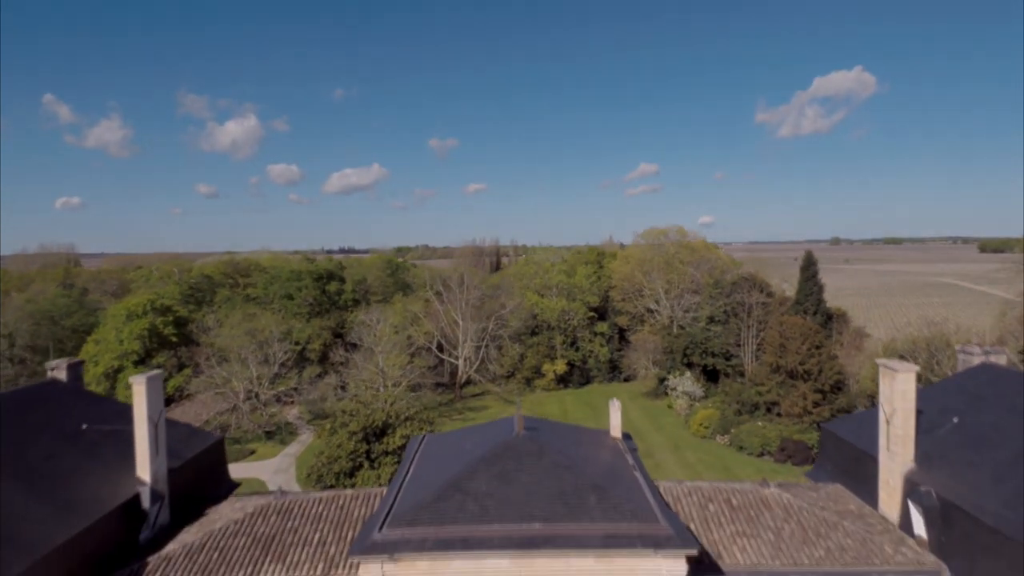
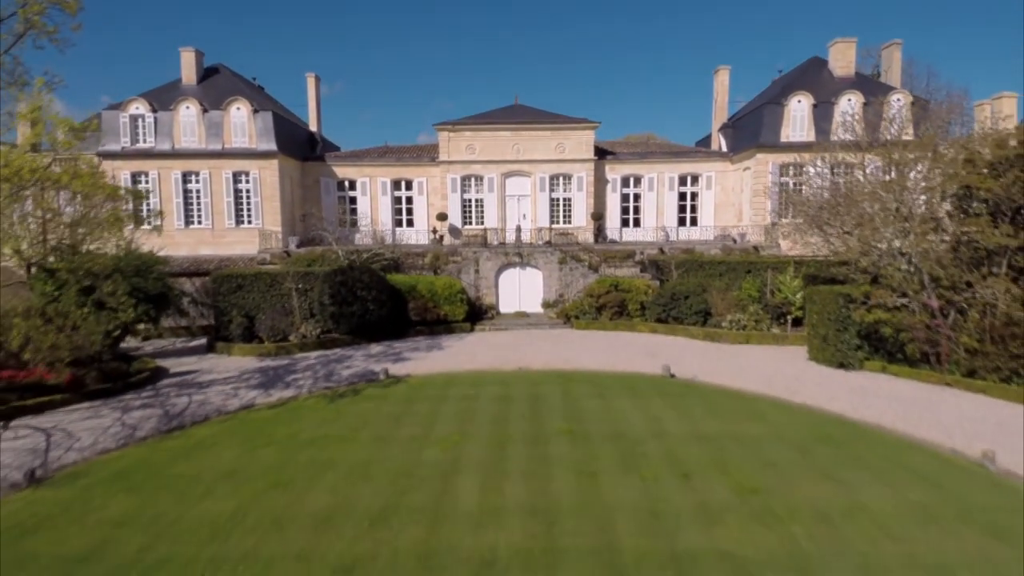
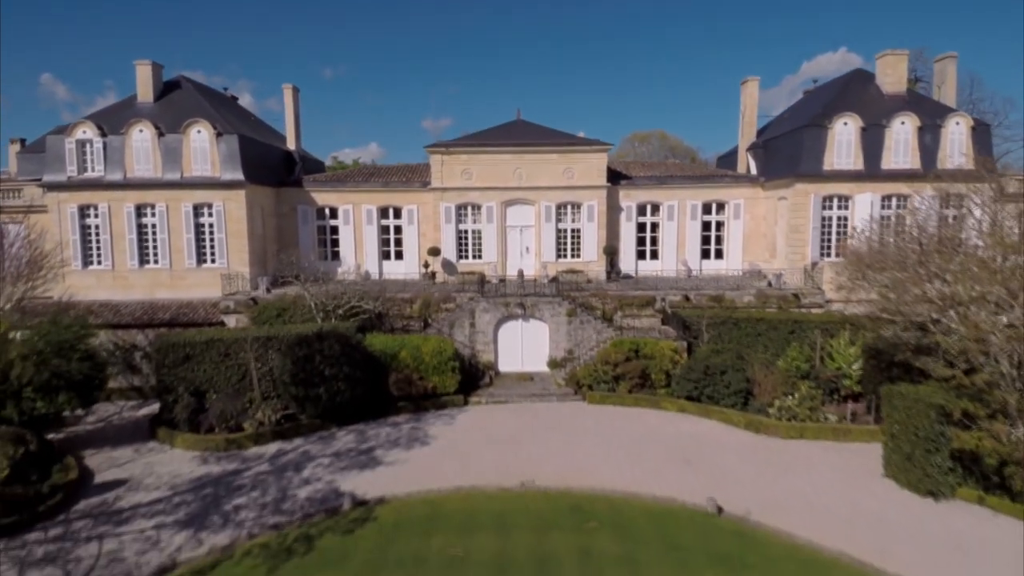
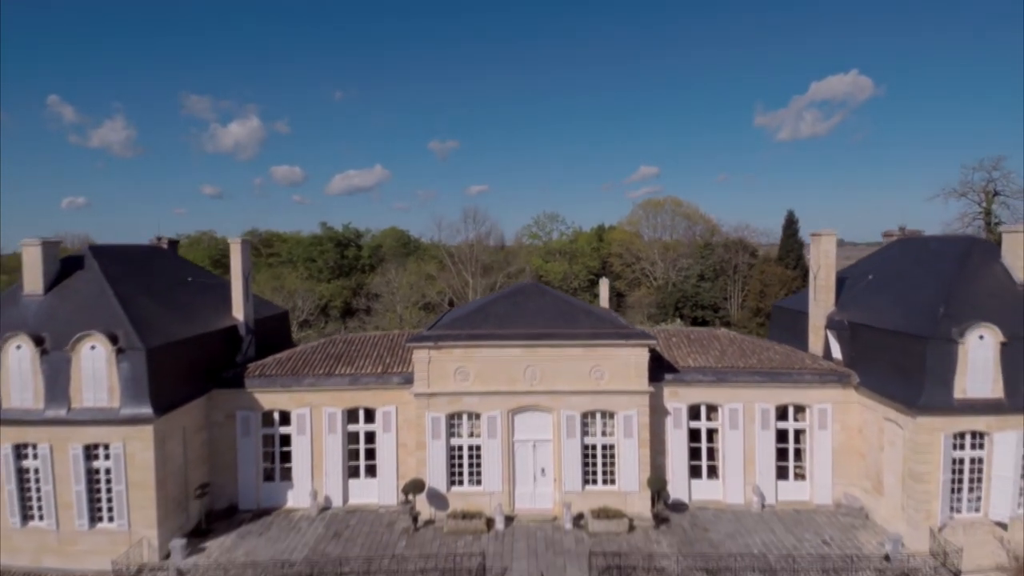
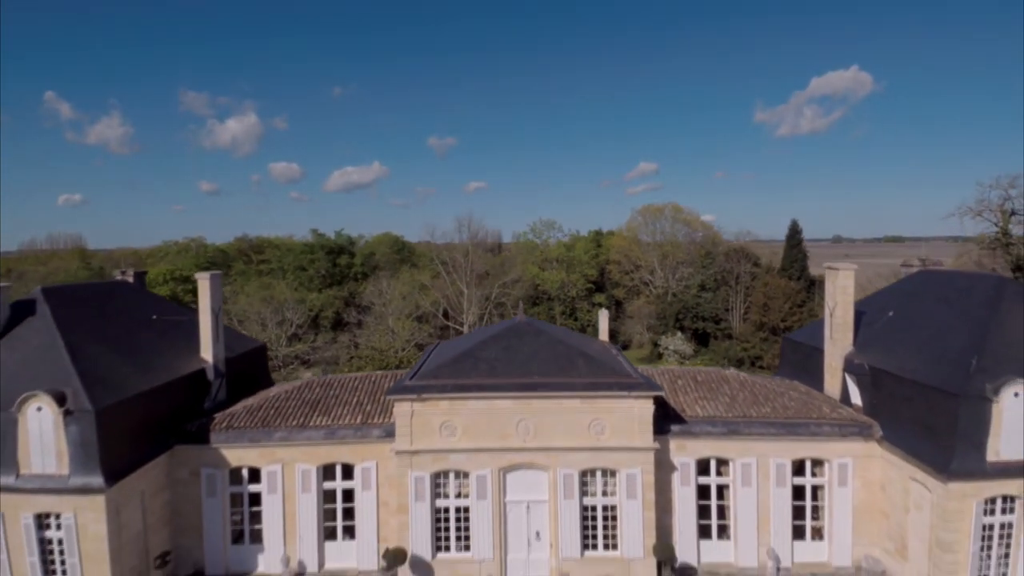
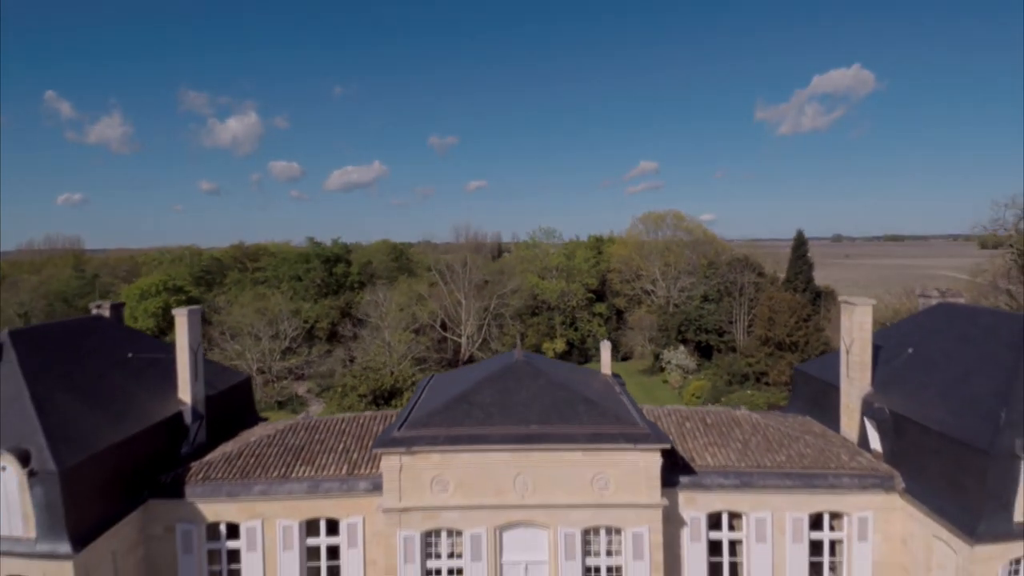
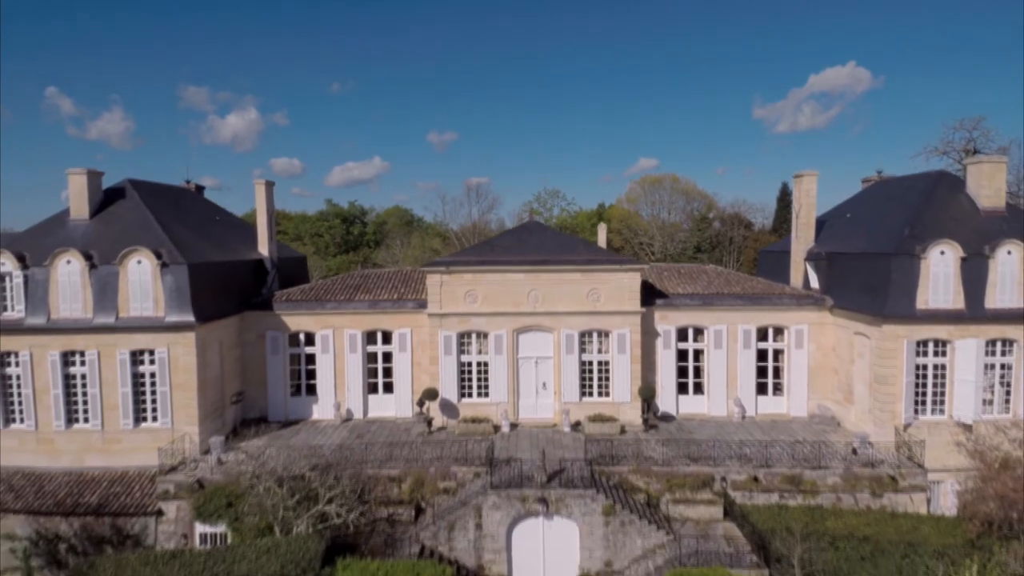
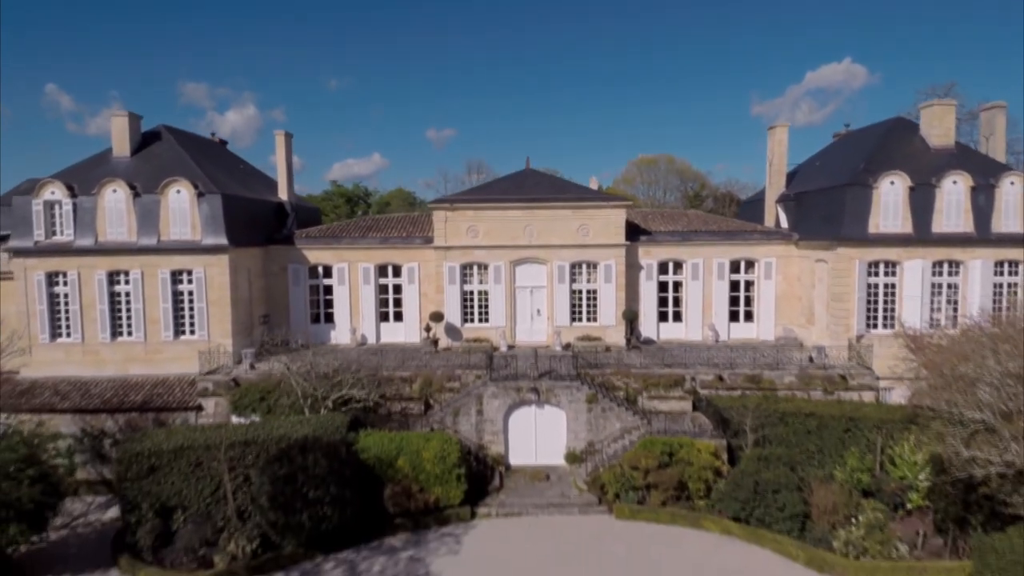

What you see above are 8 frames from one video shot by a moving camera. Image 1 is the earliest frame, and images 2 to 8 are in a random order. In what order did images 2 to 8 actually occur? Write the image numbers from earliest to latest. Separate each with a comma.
6, 5, 4, 7, 8, 3, 2
